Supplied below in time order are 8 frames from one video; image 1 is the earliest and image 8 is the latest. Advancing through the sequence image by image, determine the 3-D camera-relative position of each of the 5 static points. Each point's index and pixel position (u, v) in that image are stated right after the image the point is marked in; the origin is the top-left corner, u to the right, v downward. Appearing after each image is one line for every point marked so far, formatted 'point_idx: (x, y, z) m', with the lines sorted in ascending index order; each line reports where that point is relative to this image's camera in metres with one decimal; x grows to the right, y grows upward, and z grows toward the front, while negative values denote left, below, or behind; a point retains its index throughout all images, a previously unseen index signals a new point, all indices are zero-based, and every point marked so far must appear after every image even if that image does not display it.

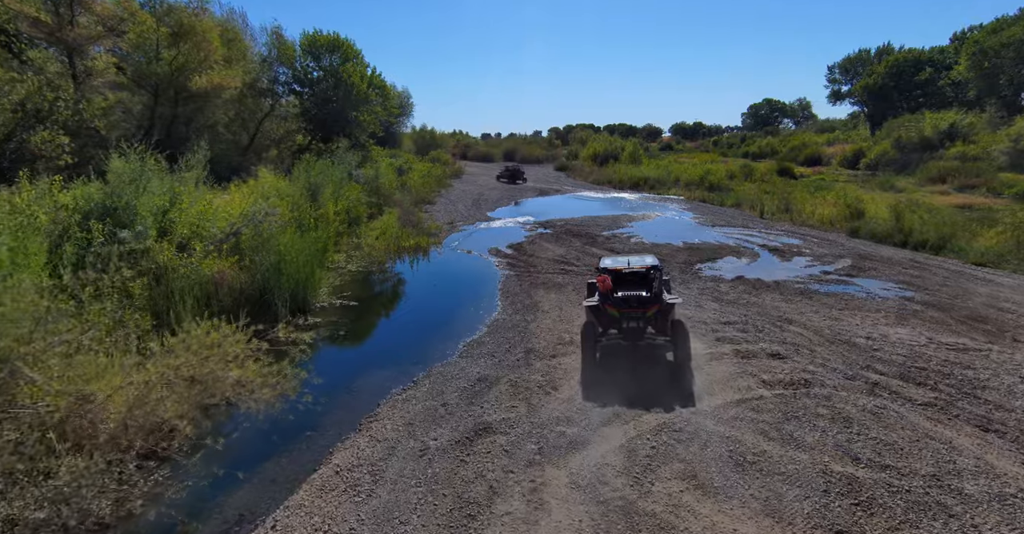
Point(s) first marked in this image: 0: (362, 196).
0: (-5.3, +2.5, +19.4) m
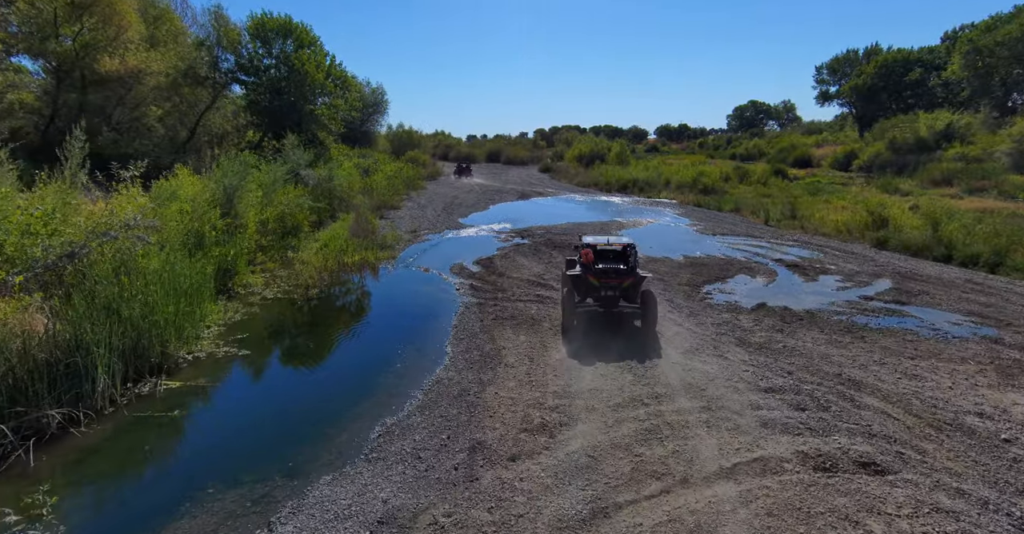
0: (-6.2, +2.0, +16.6) m
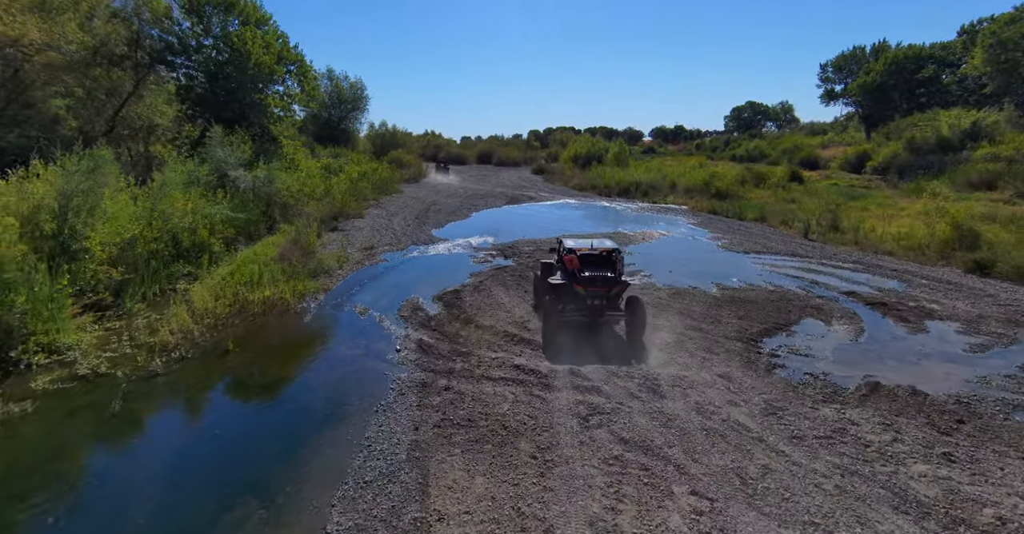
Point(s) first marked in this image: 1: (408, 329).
0: (-6.7, +1.3, +12.8) m
1: (-1.6, -0.9, +8.2) m
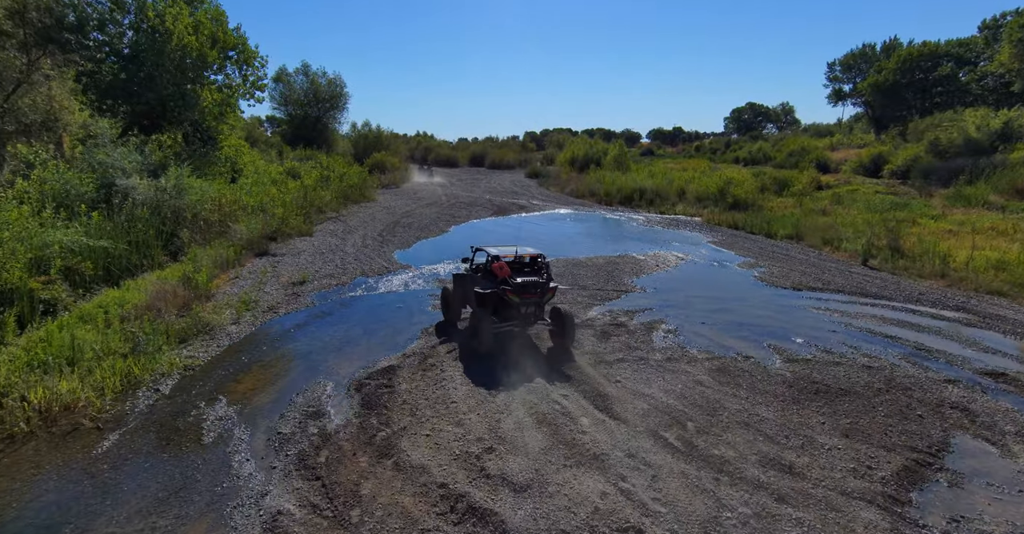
0: (-7.2, +0.5, +9.2) m
1: (-2.0, -1.7, +4.5) m
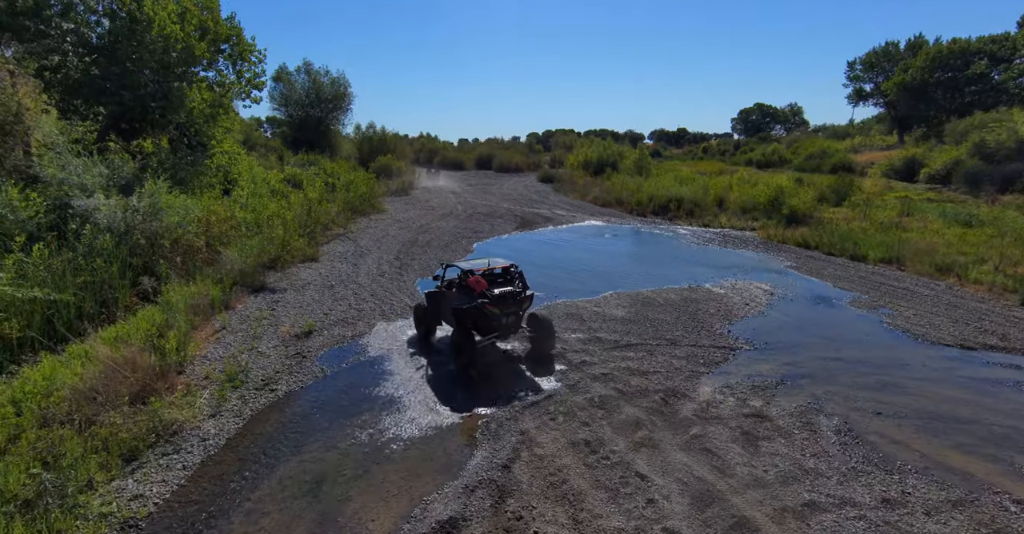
0: (-6.0, -0.3, +6.5) m
1: (-0.9, -2.5, +1.9) m
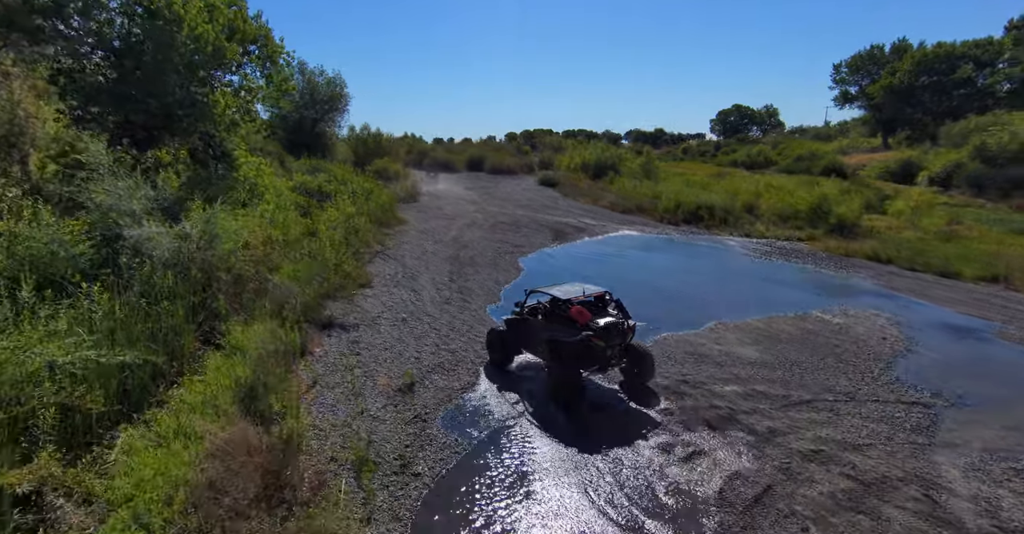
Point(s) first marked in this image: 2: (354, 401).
0: (-3.7, -1.0, +4.9) m
1: (+1.6, -3.2, +0.5) m
2: (-1.8, -1.7, +7.2) m
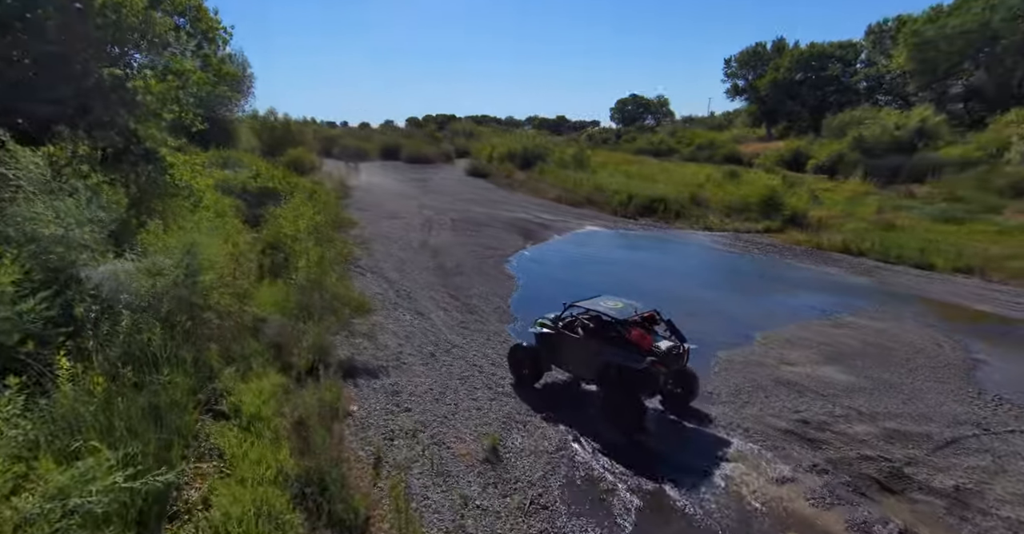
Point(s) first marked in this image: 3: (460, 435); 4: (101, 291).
0: (-1.7, -1.6, +2.9) m
1: (+4.4, -3.7, -0.4) m
2: (-0.1, -2.2, +5.5) m
3: (-0.5, -2.0, +7.2) m
4: (-4.4, -0.3, +6.2) m
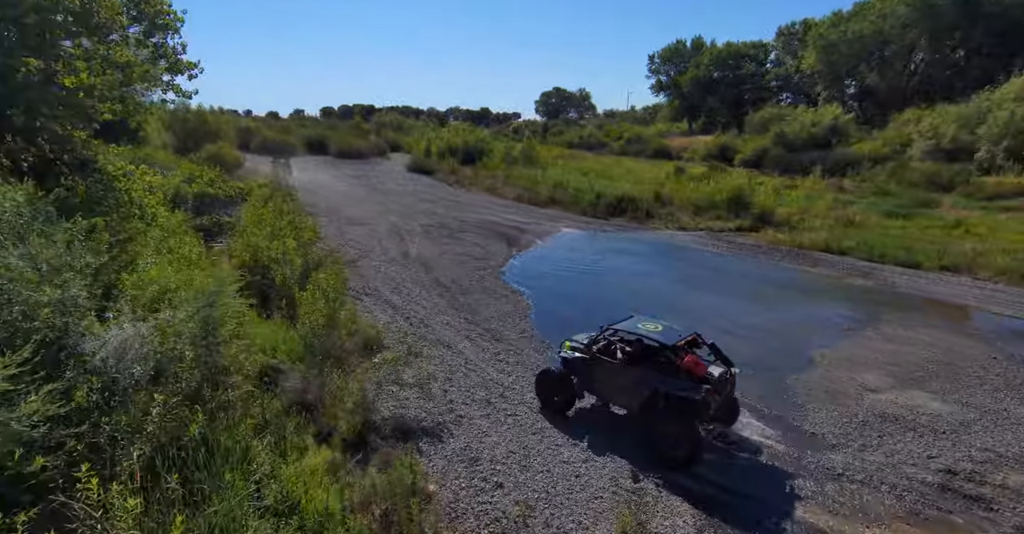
0: (+0.4, -2.2, +1.5) m
1: (+6.9, -4.2, -1.0) m
2: (+1.6, -2.8, +4.2) m
3: (+0.9, -2.5, +5.9) m
4: (-2.8, -1.0, +4.3) m
